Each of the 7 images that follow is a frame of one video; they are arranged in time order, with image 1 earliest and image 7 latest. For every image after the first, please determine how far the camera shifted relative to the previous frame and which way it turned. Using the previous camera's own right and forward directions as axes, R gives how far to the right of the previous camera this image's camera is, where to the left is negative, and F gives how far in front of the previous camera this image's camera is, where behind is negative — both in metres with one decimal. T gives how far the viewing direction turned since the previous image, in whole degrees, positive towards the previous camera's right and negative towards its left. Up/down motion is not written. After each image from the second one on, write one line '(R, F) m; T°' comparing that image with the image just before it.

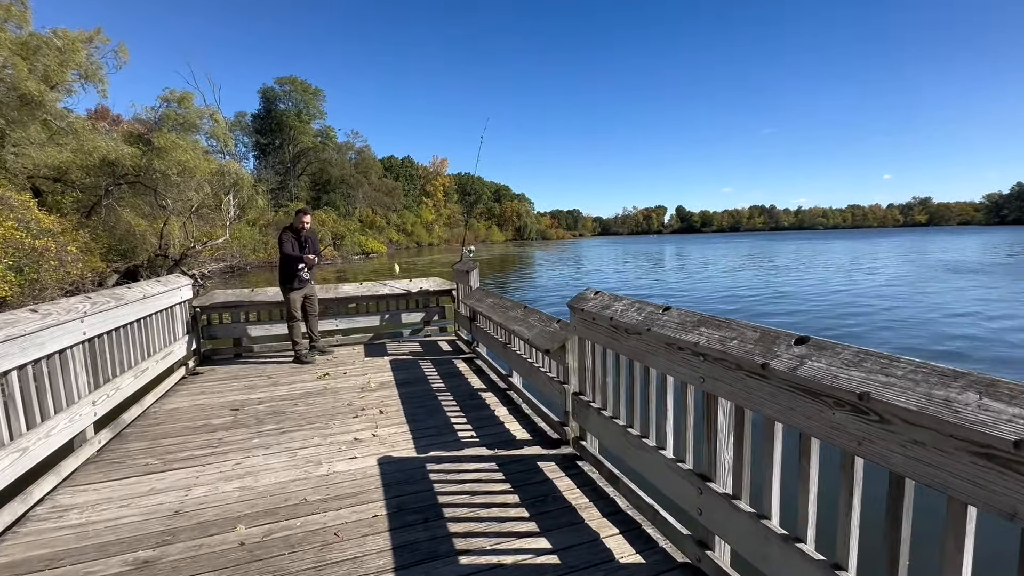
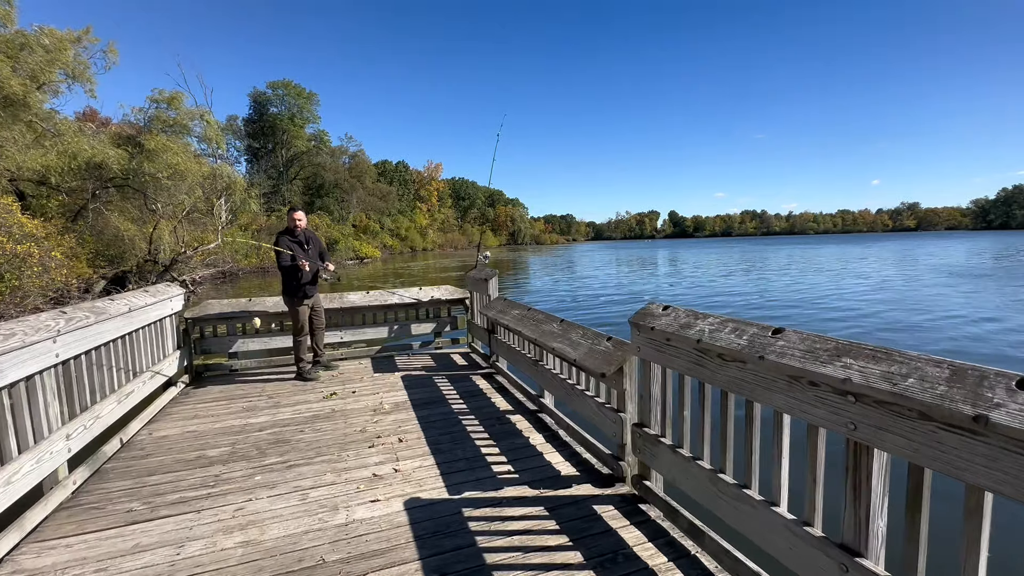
(-0.3, +0.5) m; +1°
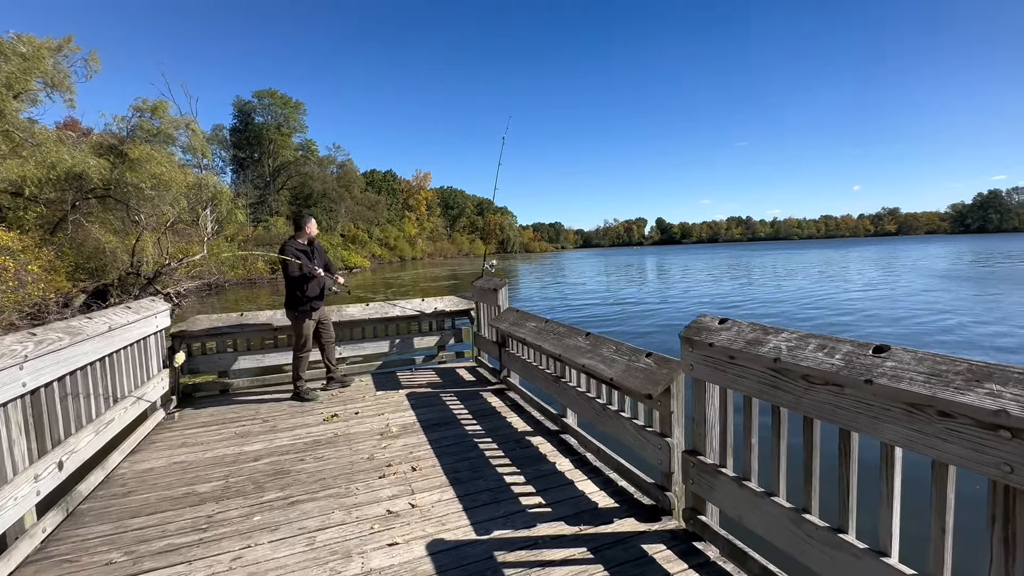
(-0.2, +0.3) m; +1°
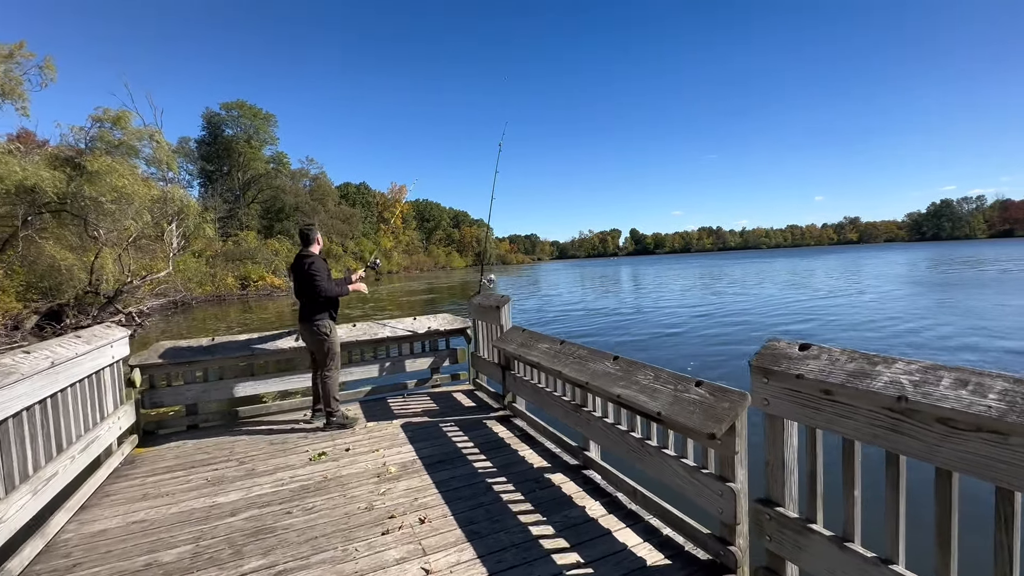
(-0.3, +0.4) m; +3°
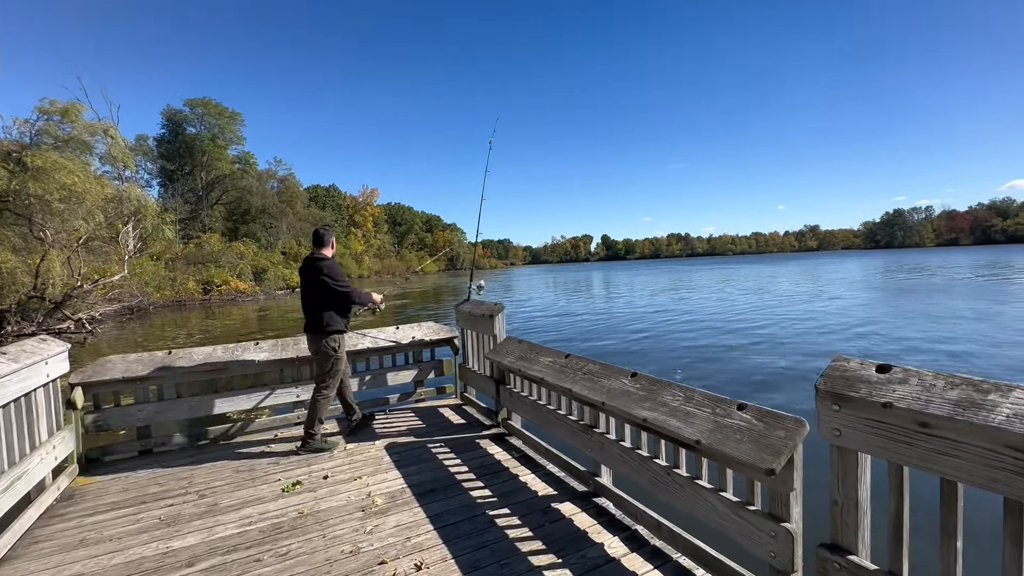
(-0.2, +0.3) m; +3°
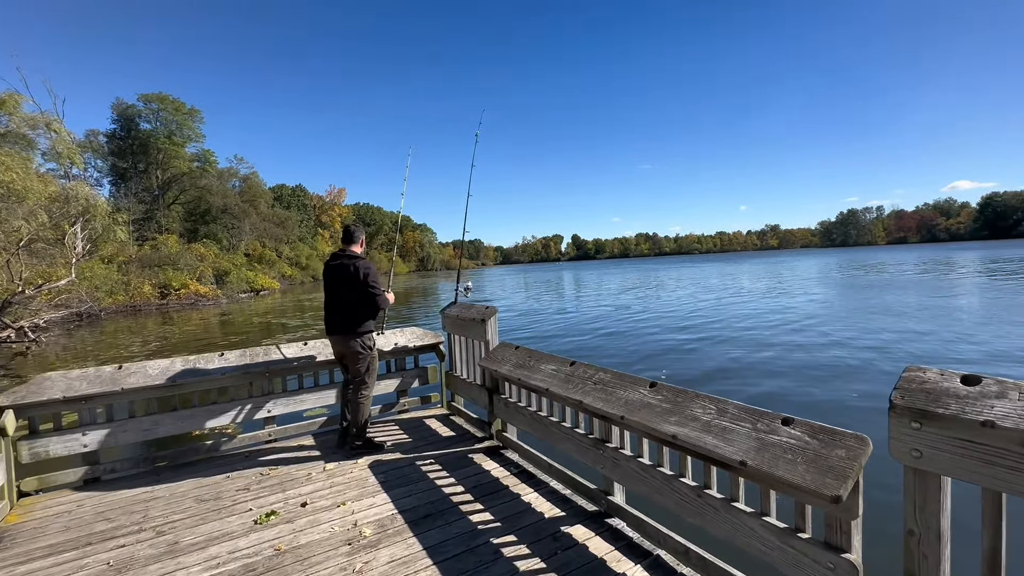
(-0.2, +0.3) m; +3°
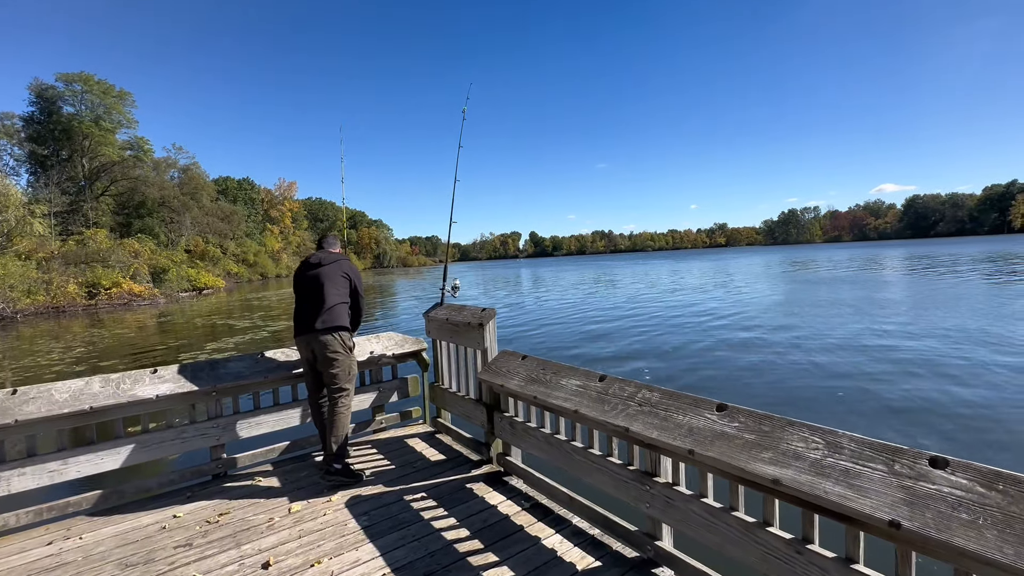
(-0.3, +0.6) m; +5°
